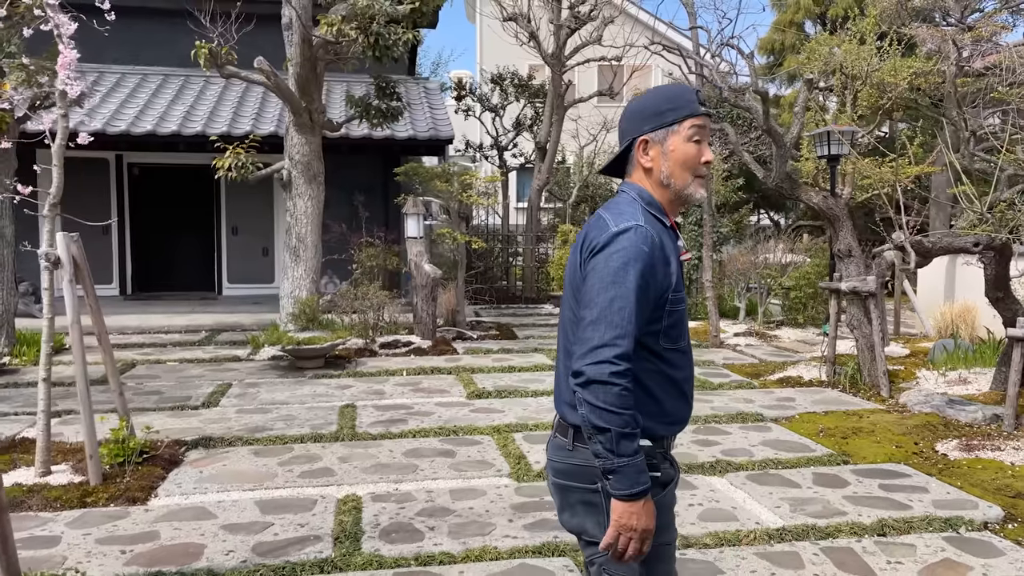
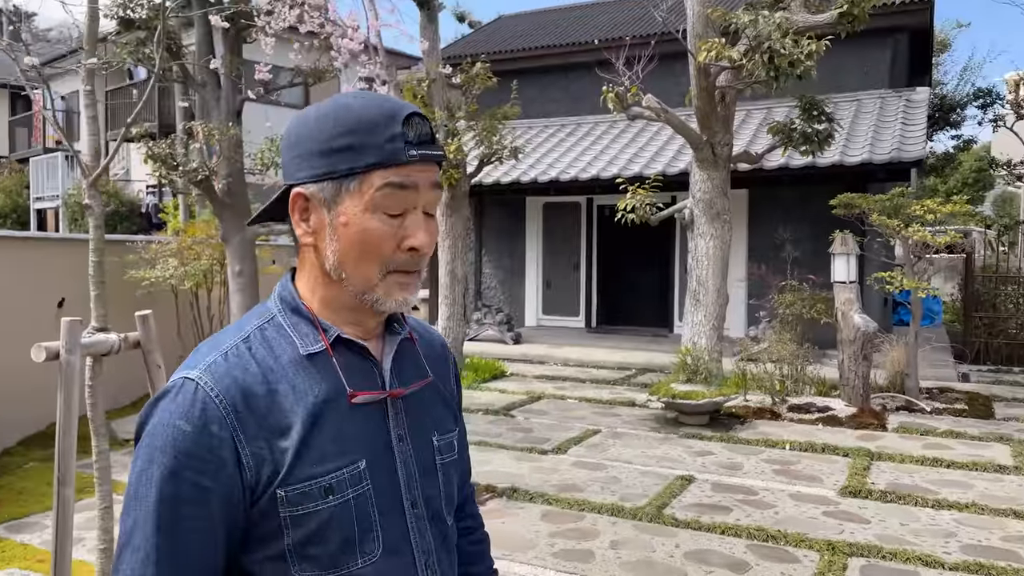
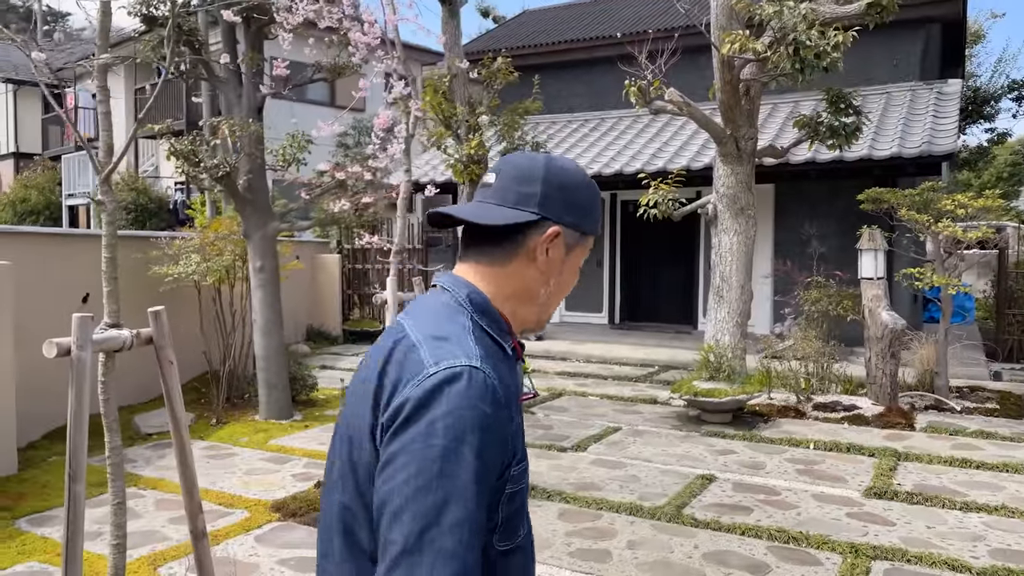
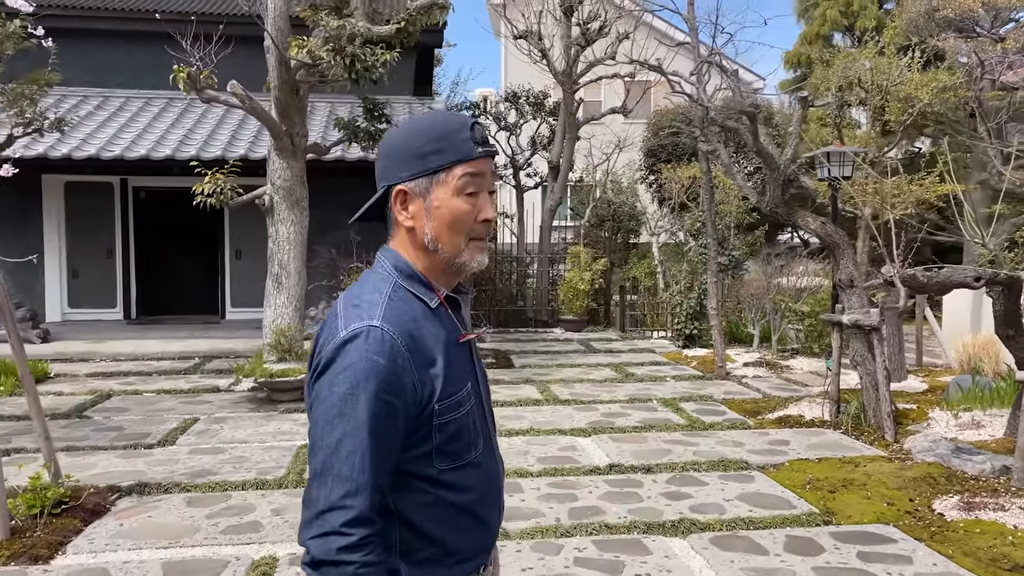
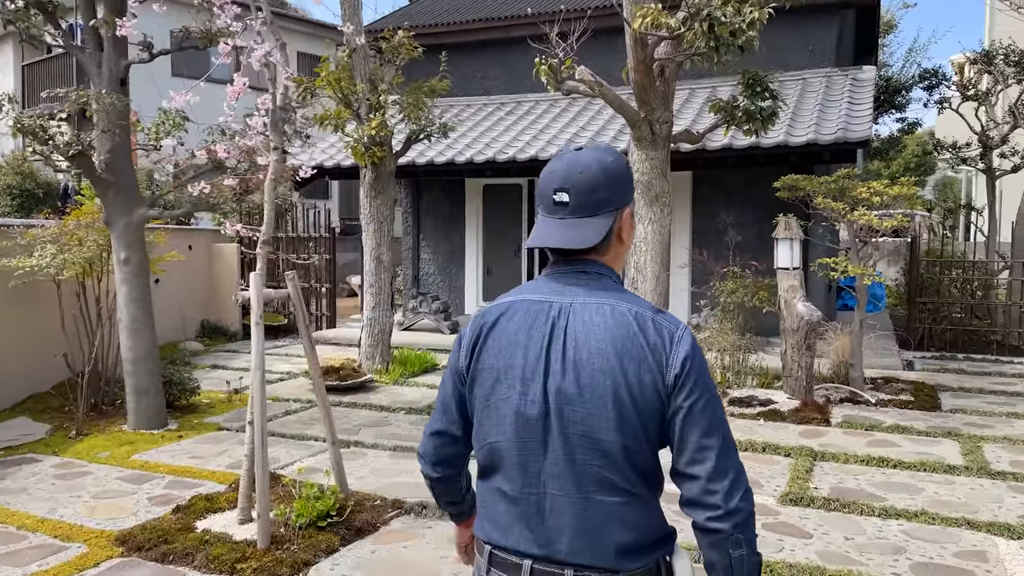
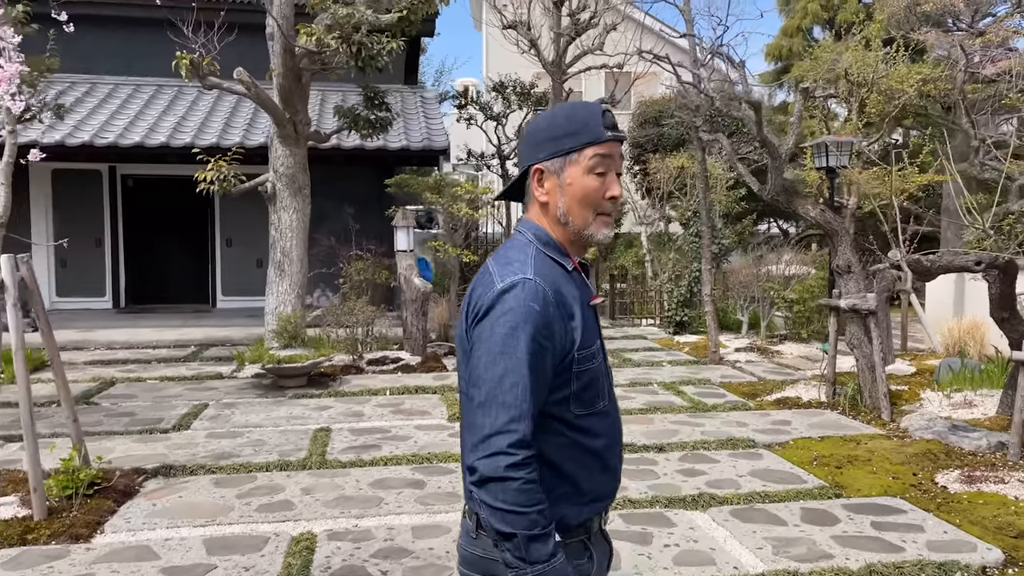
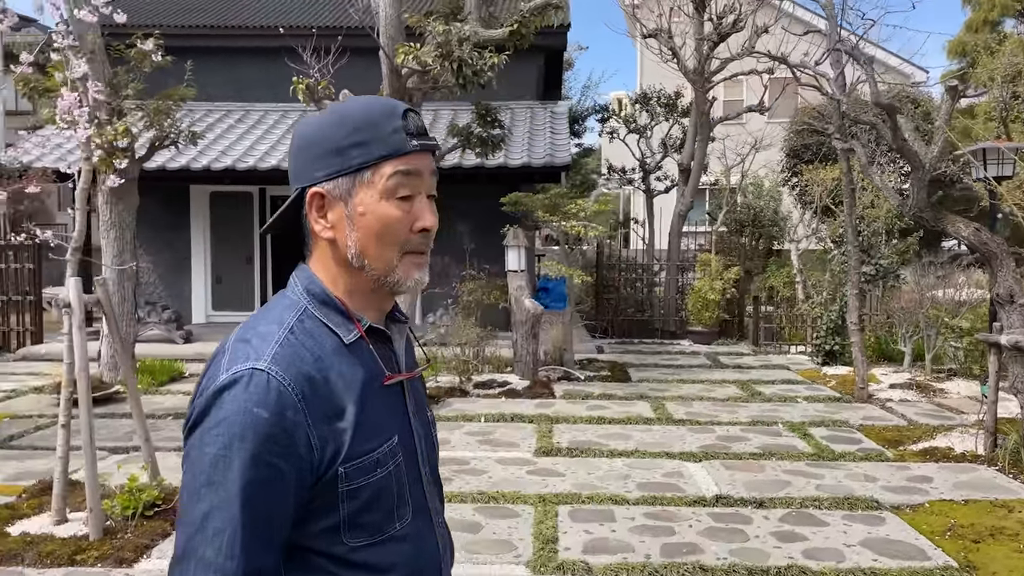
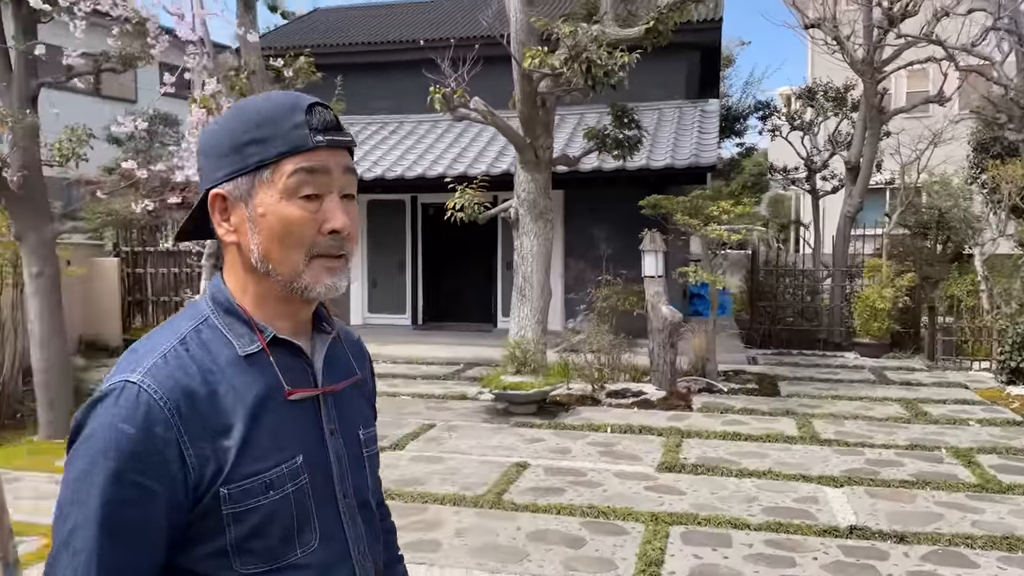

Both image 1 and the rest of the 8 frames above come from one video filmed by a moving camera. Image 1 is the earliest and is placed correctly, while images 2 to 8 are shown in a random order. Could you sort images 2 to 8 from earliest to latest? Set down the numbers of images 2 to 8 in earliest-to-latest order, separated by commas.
6, 4, 7, 8, 2, 3, 5
